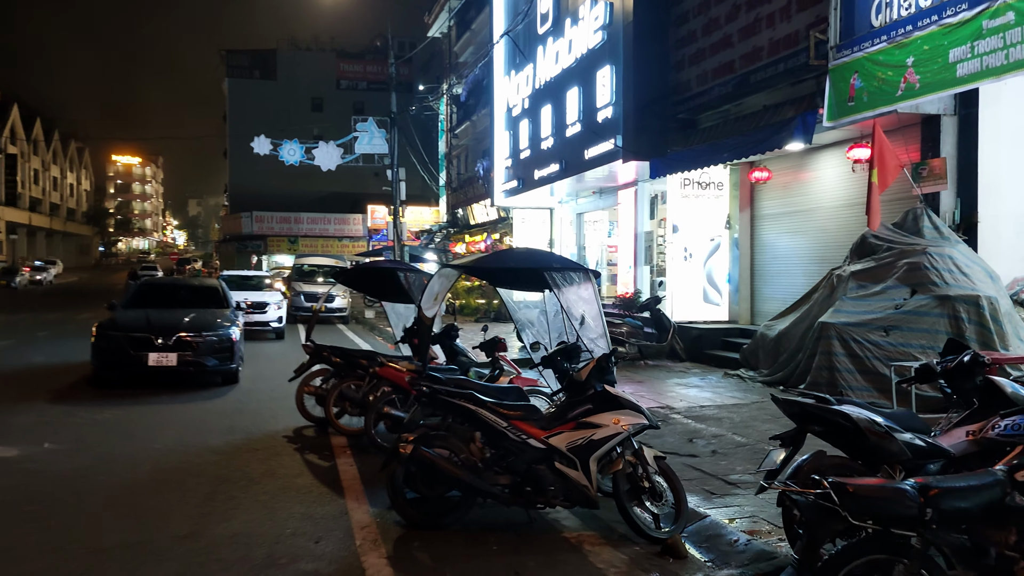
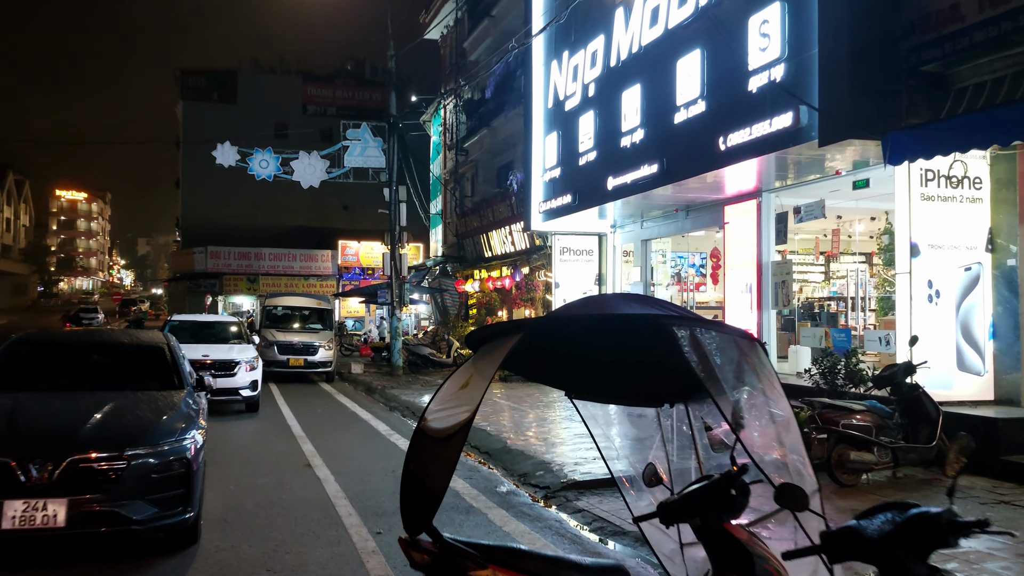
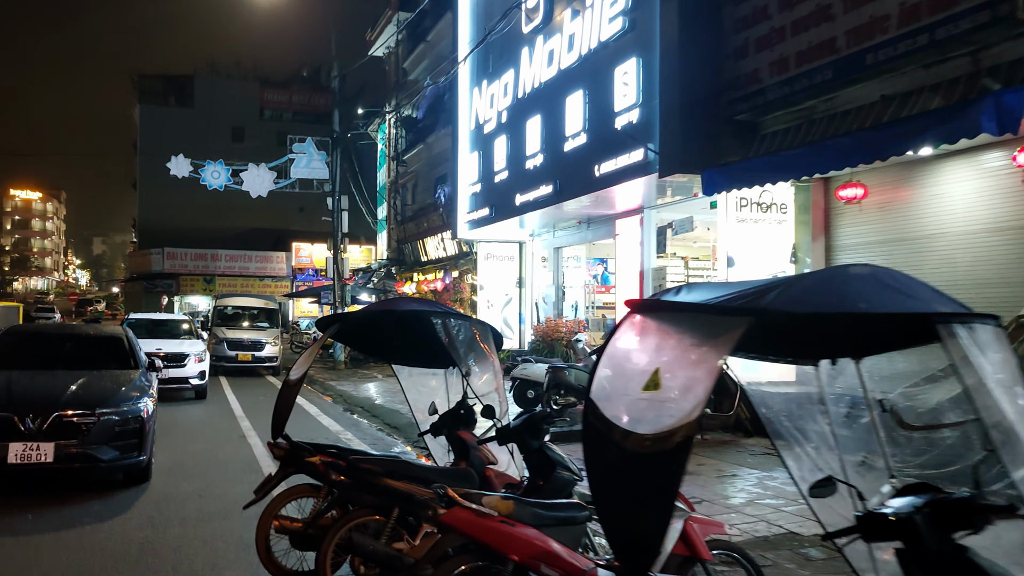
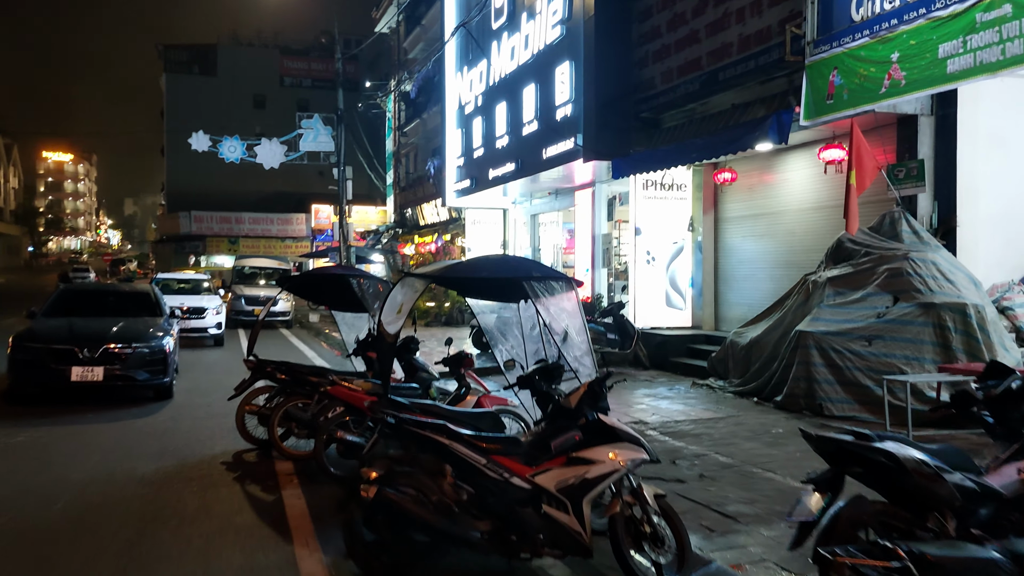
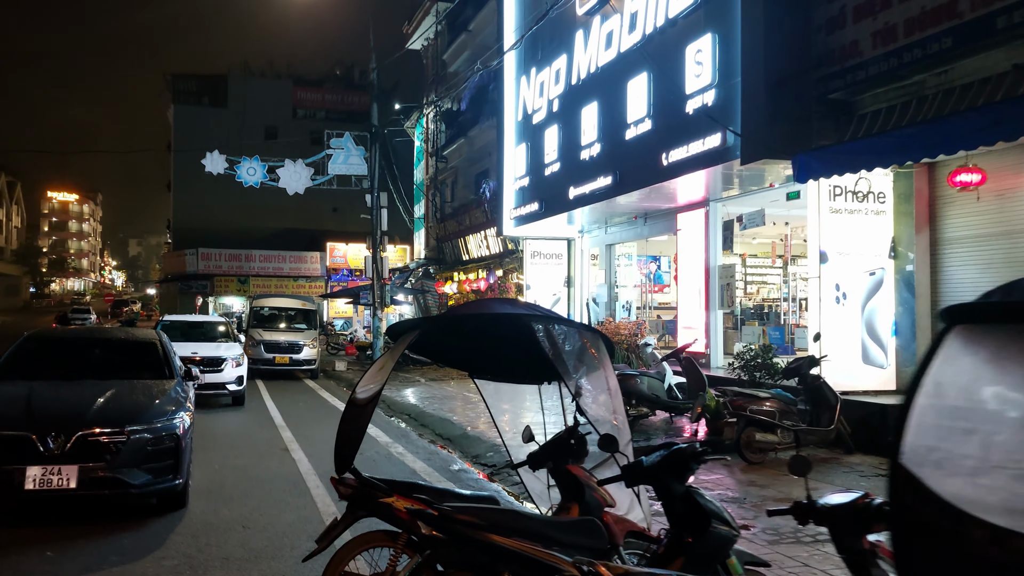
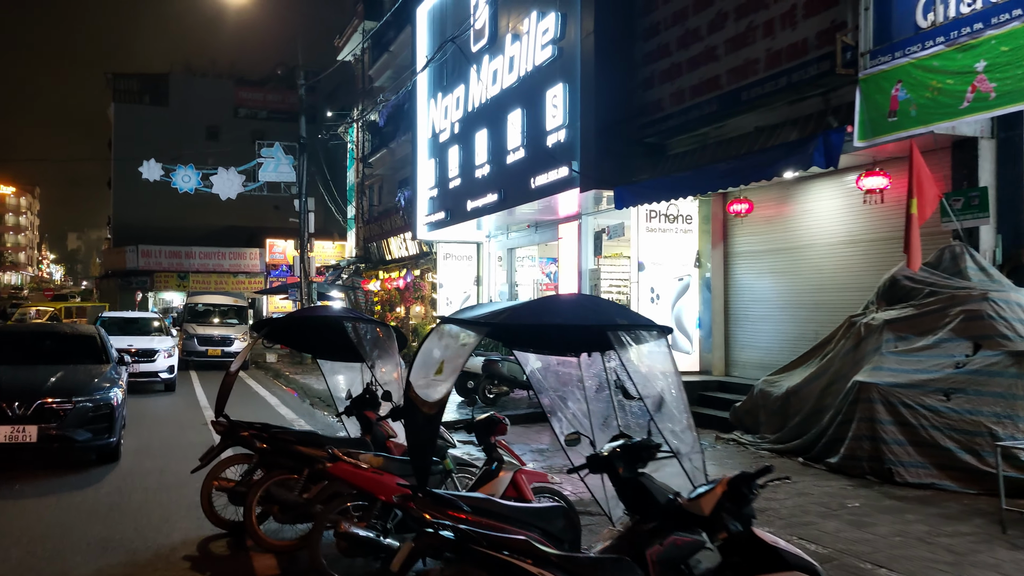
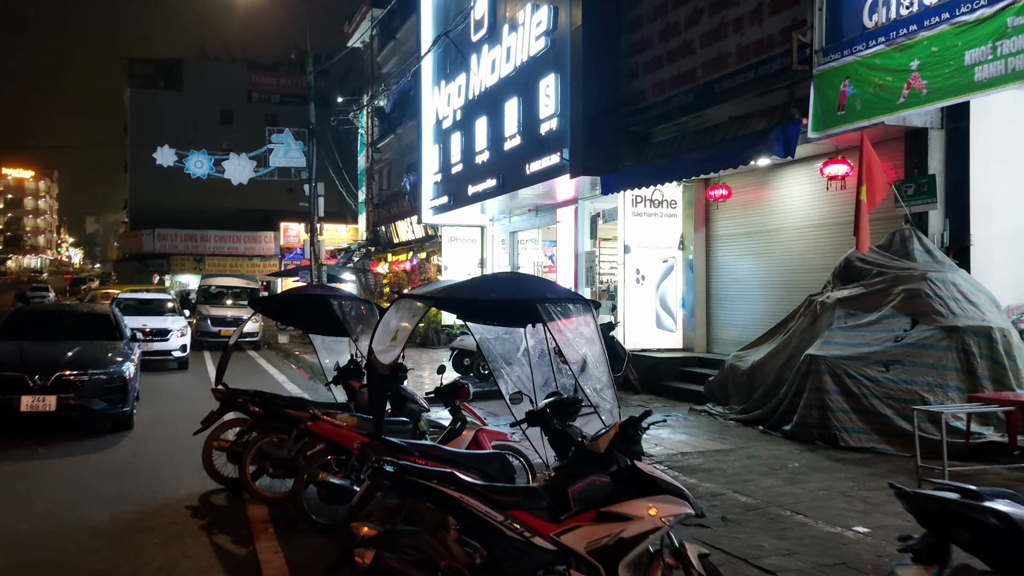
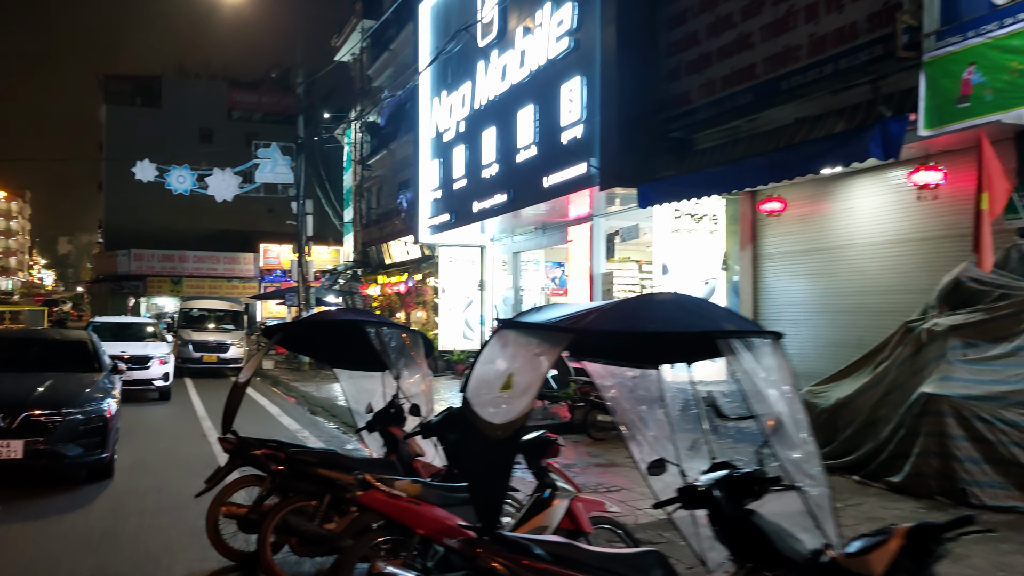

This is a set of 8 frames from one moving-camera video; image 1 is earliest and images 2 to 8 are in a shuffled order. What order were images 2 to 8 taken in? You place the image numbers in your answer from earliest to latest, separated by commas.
4, 7, 6, 8, 3, 5, 2
